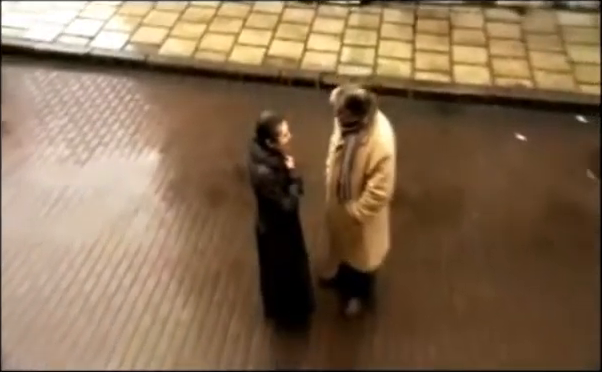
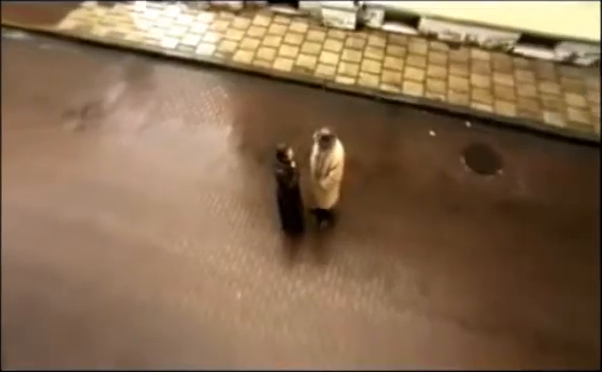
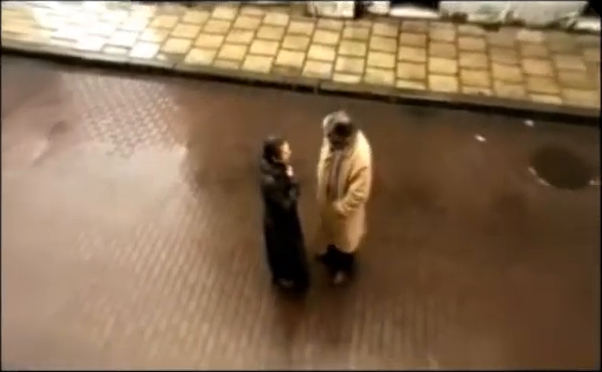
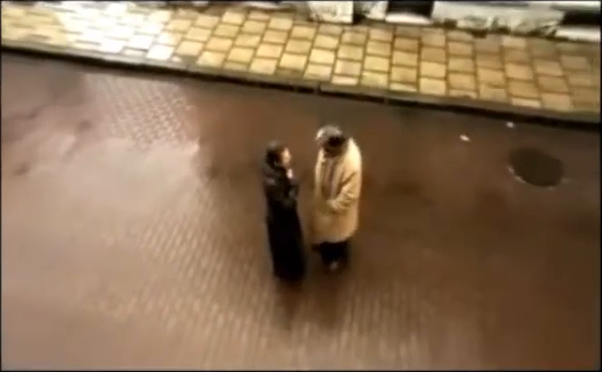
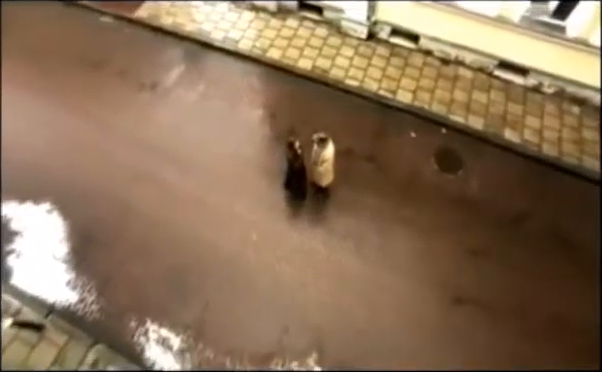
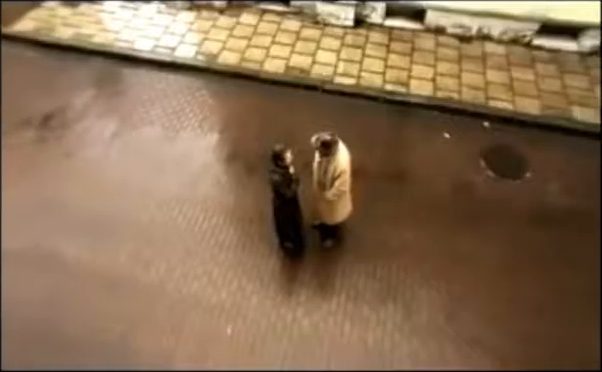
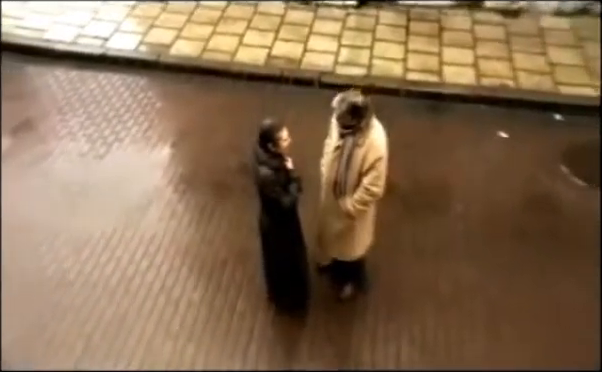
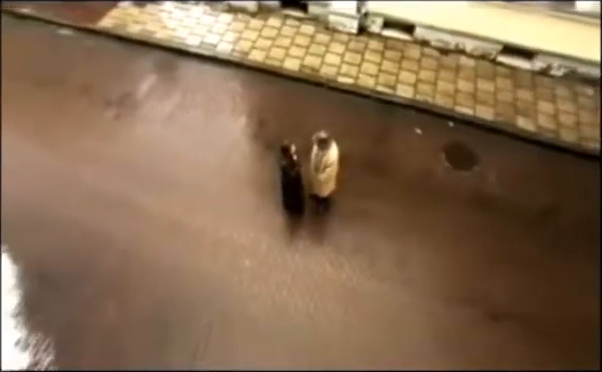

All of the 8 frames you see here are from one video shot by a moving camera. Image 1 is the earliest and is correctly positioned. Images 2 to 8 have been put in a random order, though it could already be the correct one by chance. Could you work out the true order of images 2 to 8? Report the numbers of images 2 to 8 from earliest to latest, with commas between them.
7, 3, 4, 6, 2, 8, 5
